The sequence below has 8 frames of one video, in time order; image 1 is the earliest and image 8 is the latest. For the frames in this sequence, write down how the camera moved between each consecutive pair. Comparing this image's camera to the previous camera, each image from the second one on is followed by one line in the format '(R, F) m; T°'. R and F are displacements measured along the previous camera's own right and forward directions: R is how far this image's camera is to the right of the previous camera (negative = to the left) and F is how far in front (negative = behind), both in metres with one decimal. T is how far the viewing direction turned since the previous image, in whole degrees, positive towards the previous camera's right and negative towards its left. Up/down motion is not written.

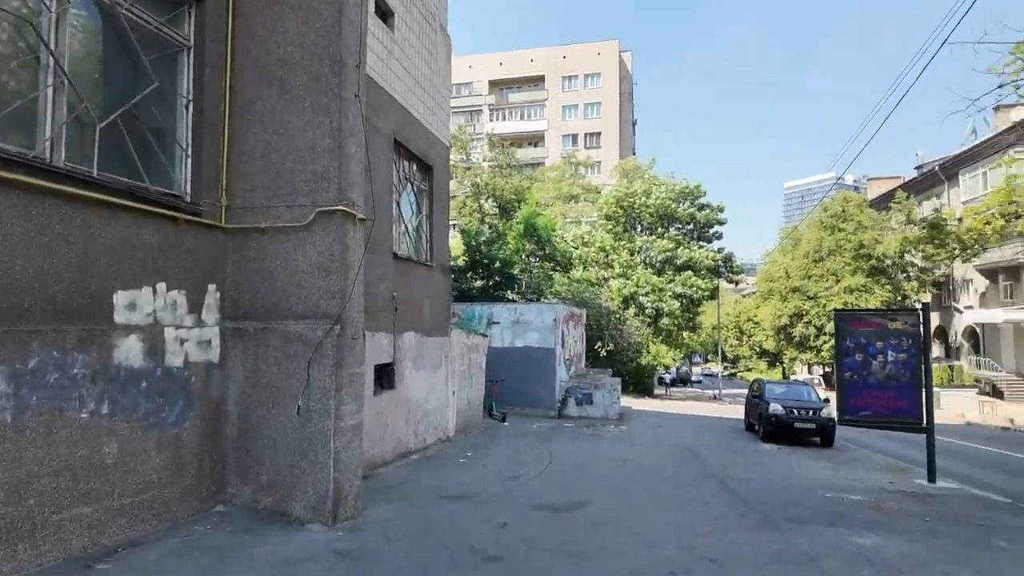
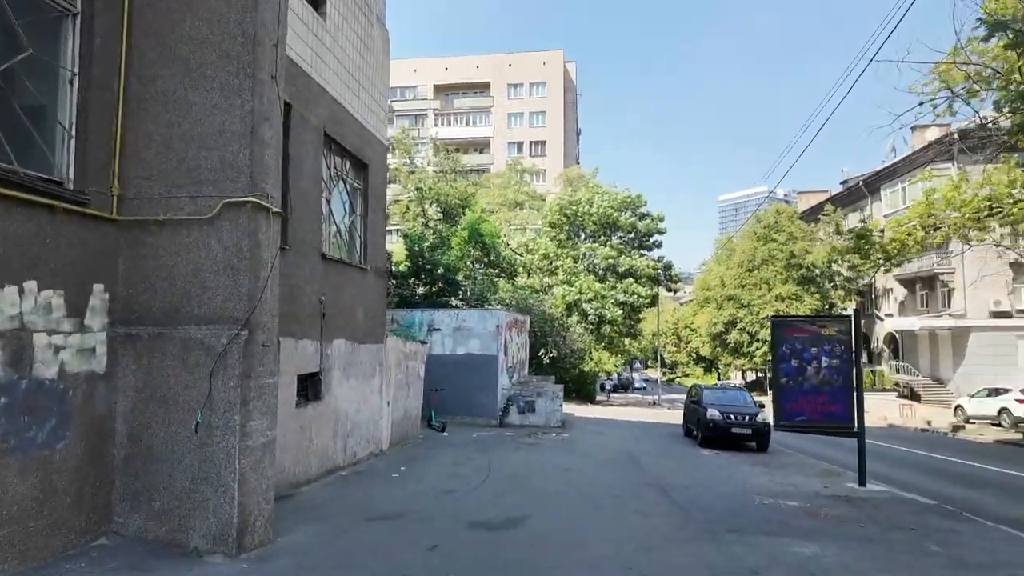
(+0.1, +0.5) m; +5°
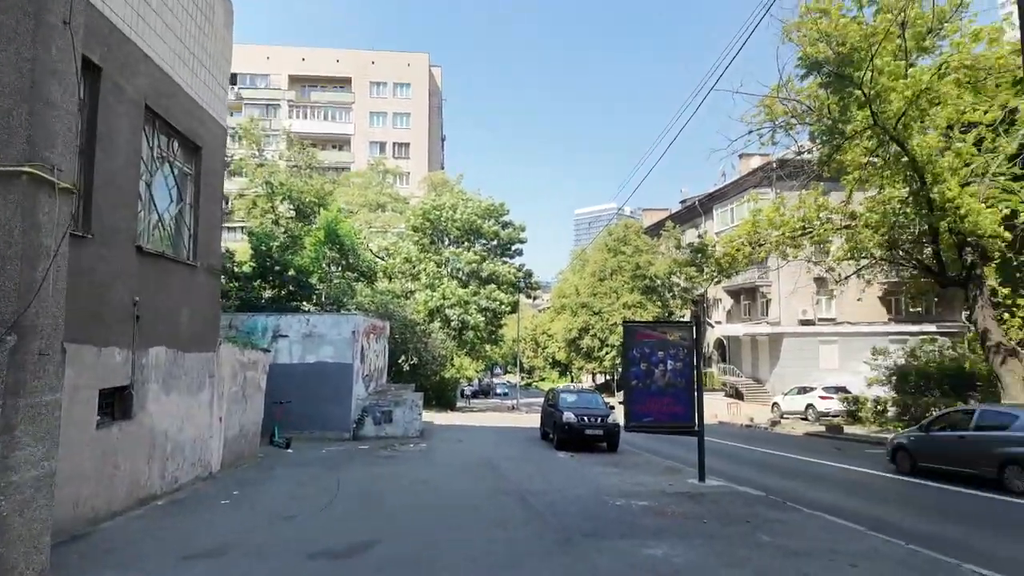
(+0.1, +0.5) m; +13°
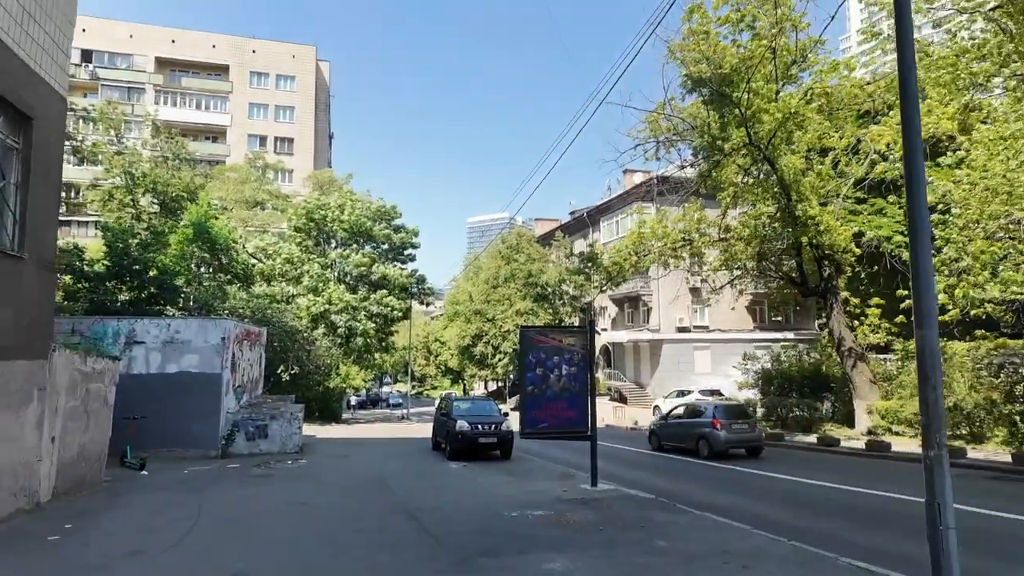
(0.0, +0.5) m; +11°
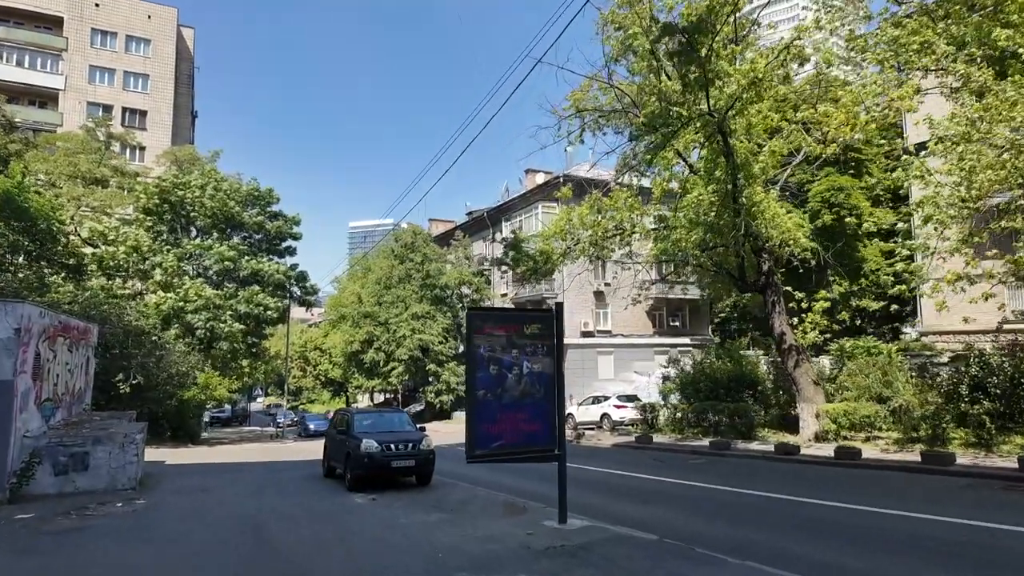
(-1.0, +3.3) m; +12°
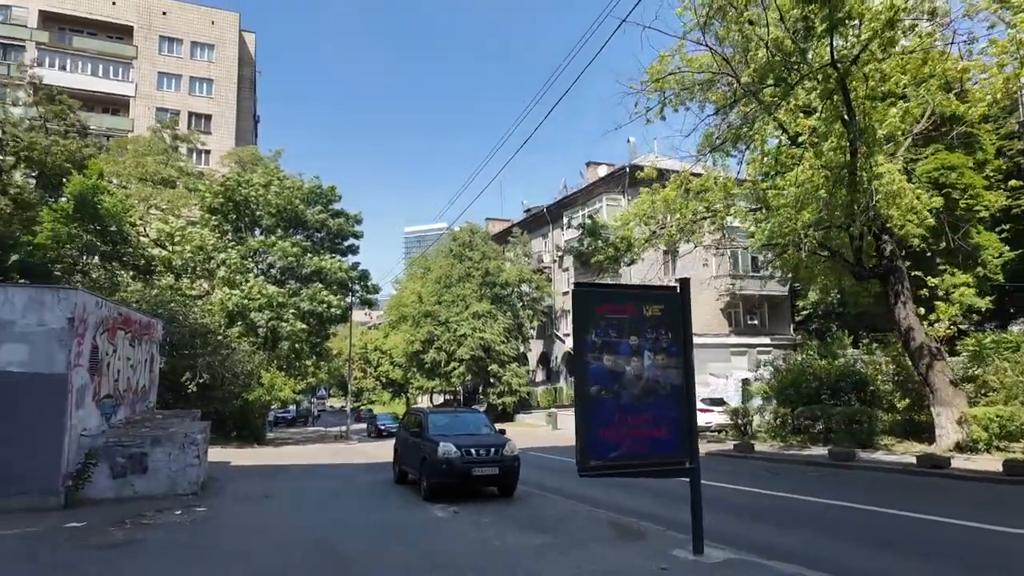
(-0.8, +1.6) m; -5°
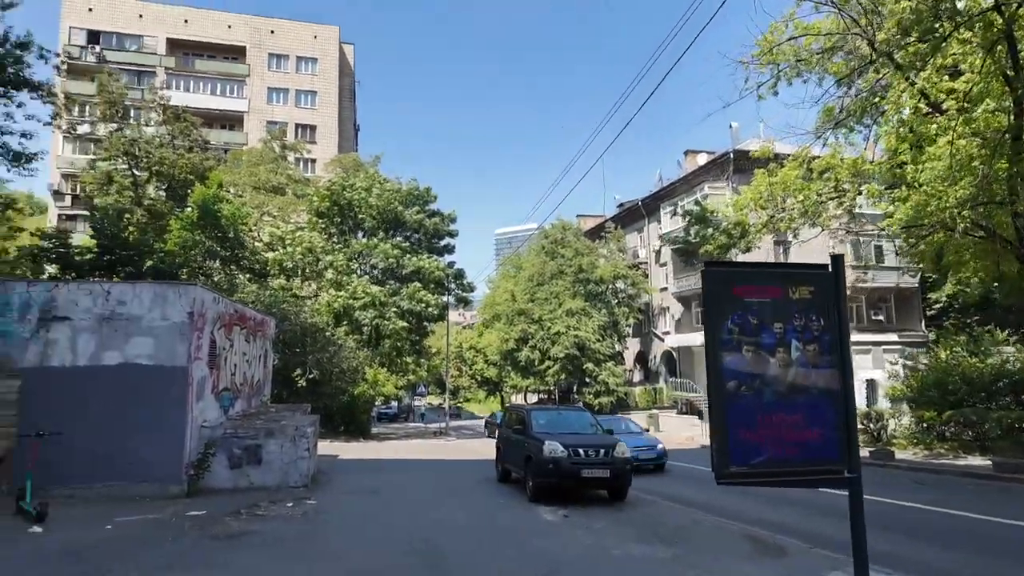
(-0.3, +0.6) m; -9°
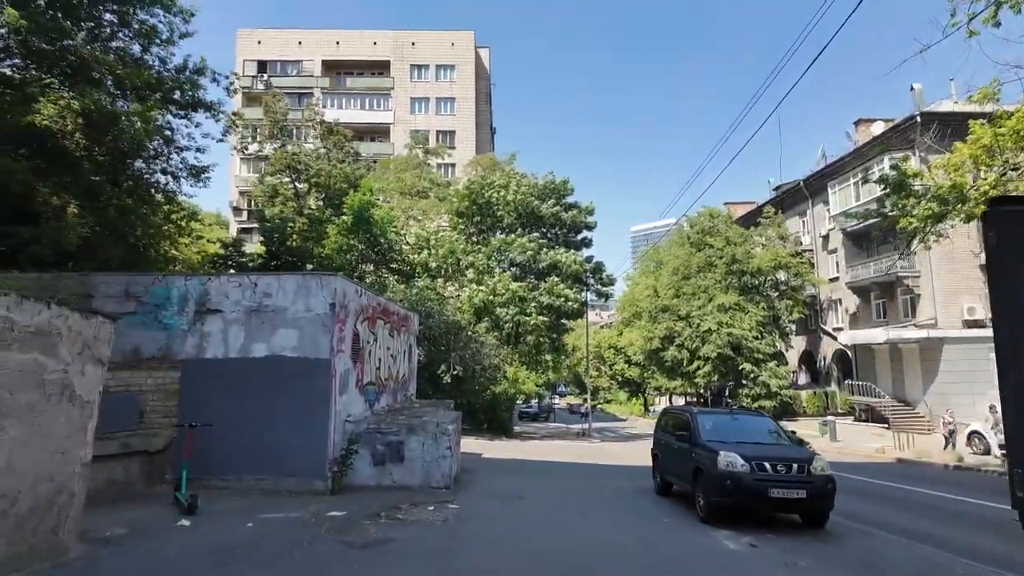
(-0.3, +1.3) m; -13°
